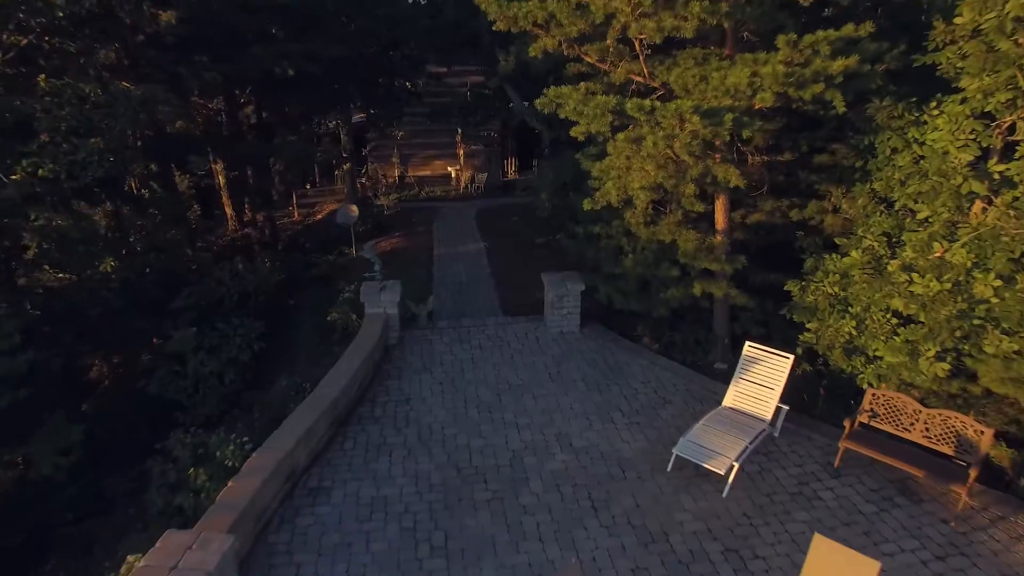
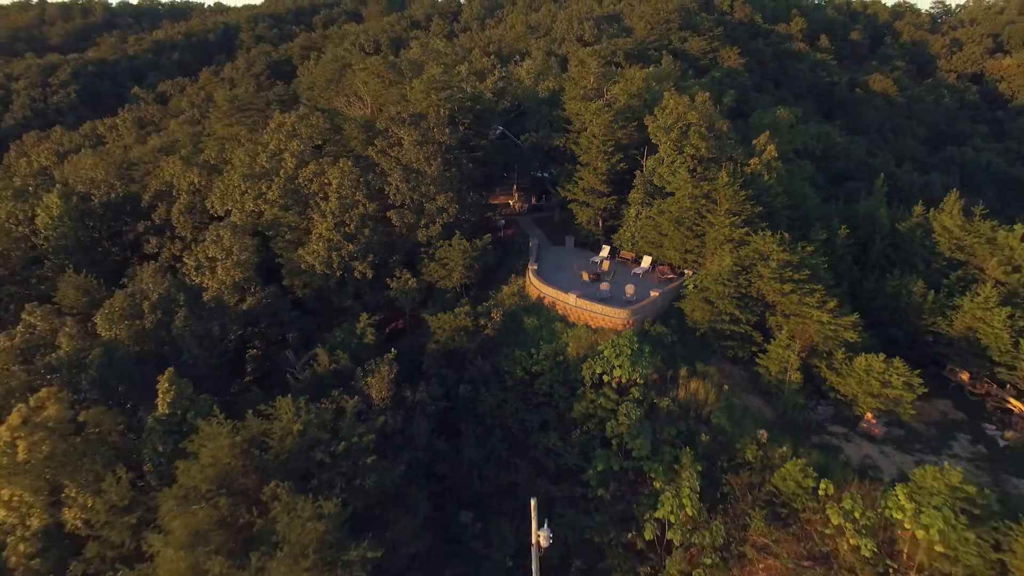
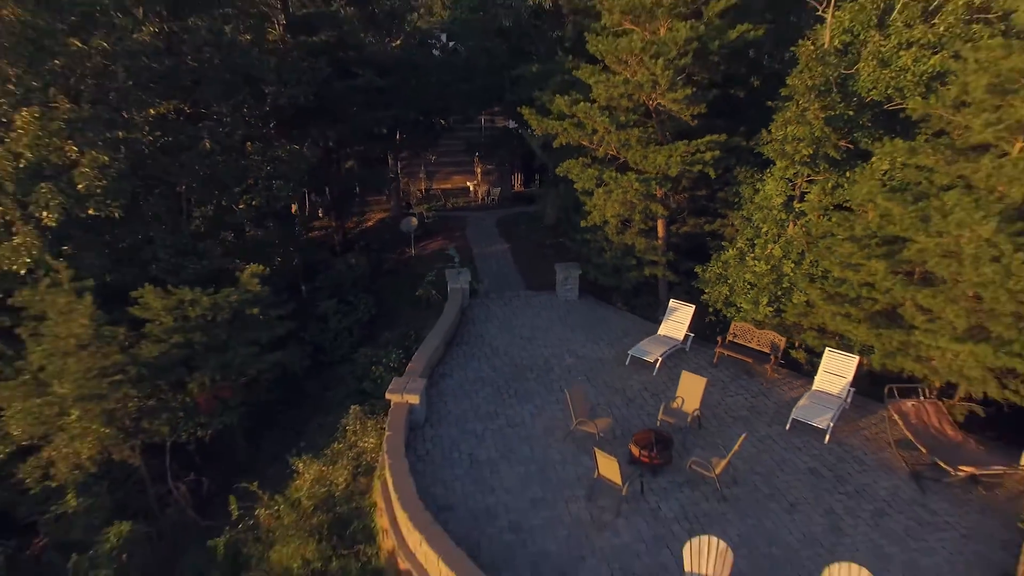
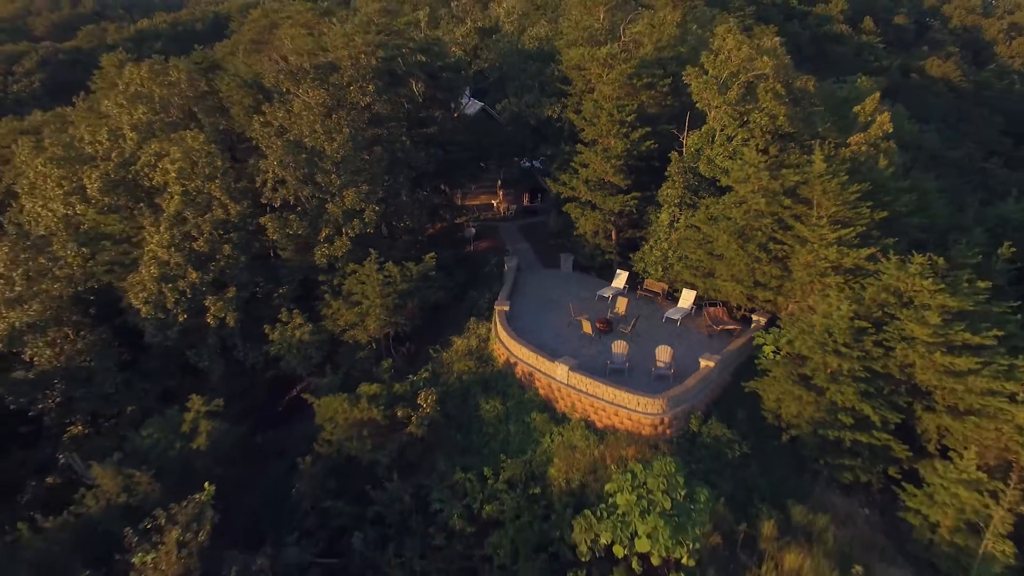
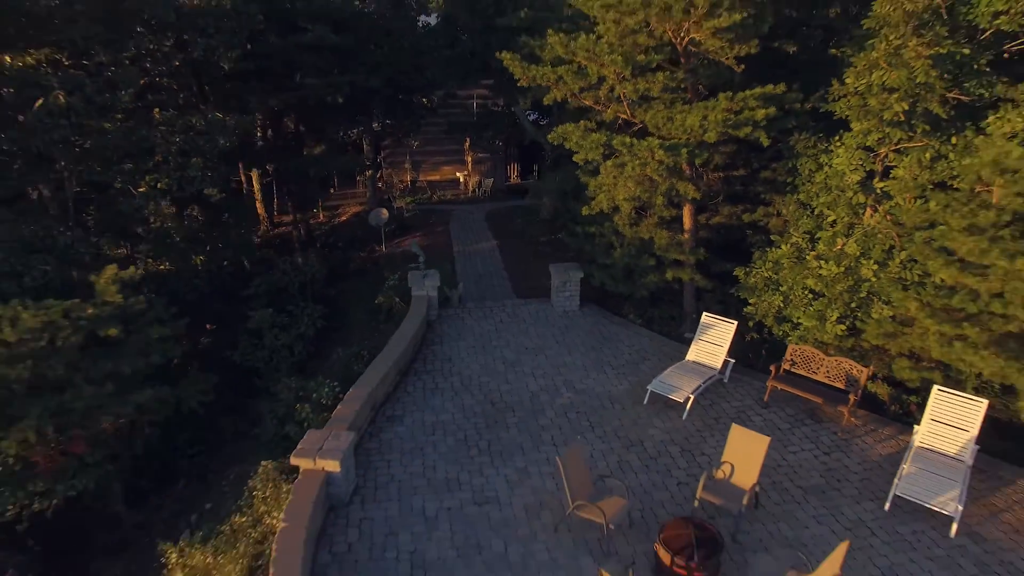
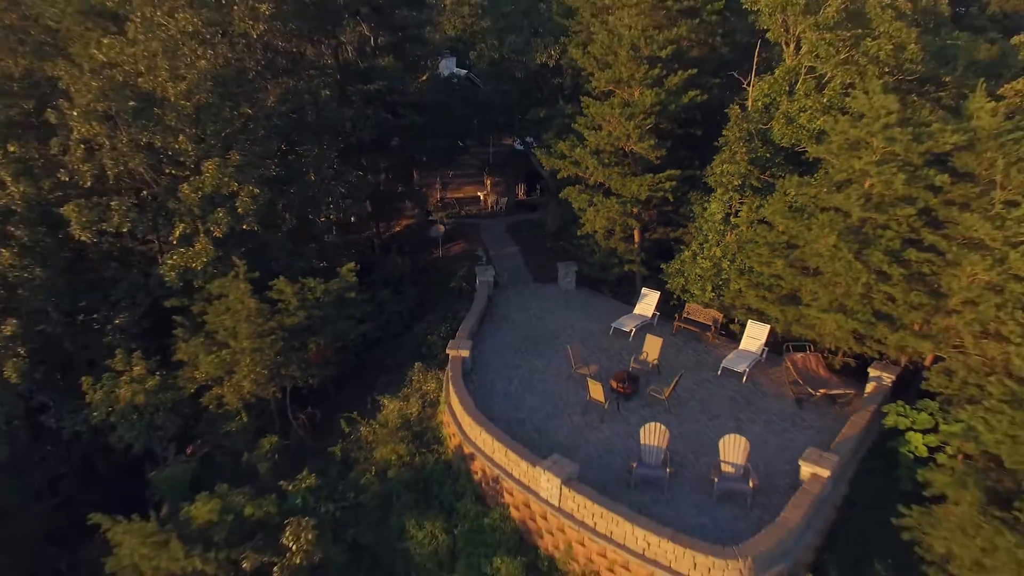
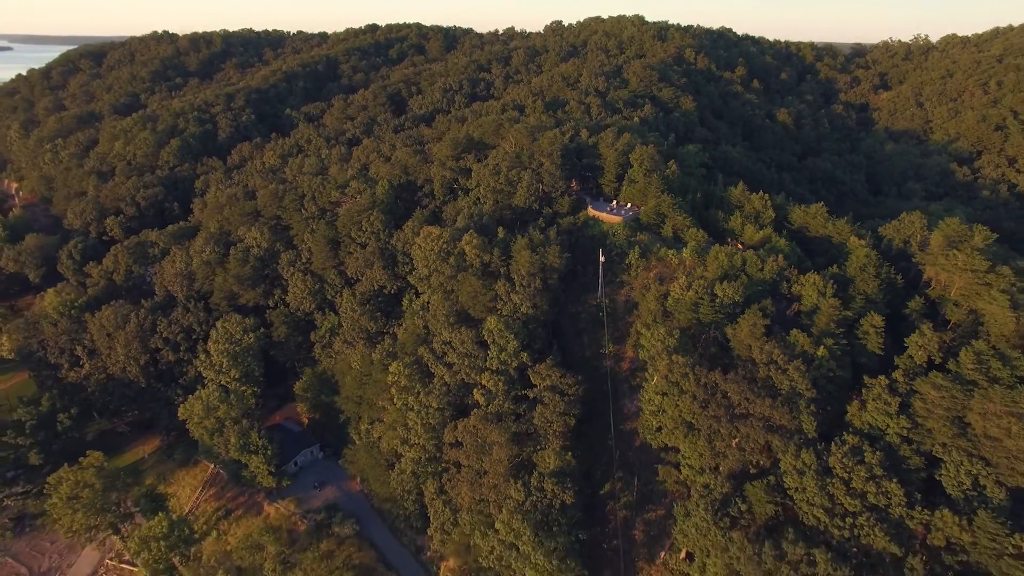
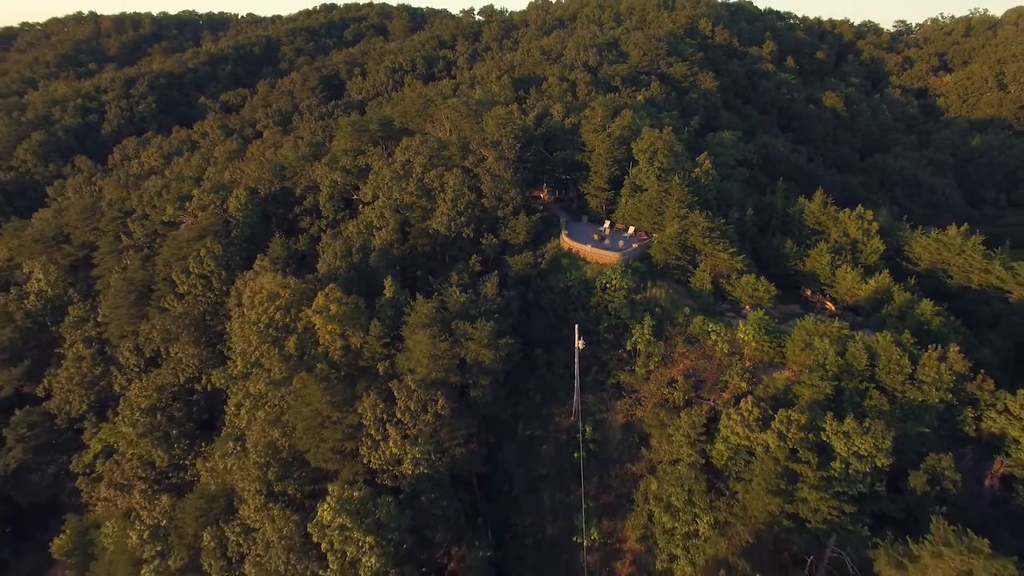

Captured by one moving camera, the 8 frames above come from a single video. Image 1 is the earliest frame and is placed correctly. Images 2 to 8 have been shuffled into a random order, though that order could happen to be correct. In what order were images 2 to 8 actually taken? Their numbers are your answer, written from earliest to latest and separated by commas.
5, 3, 6, 4, 2, 8, 7
